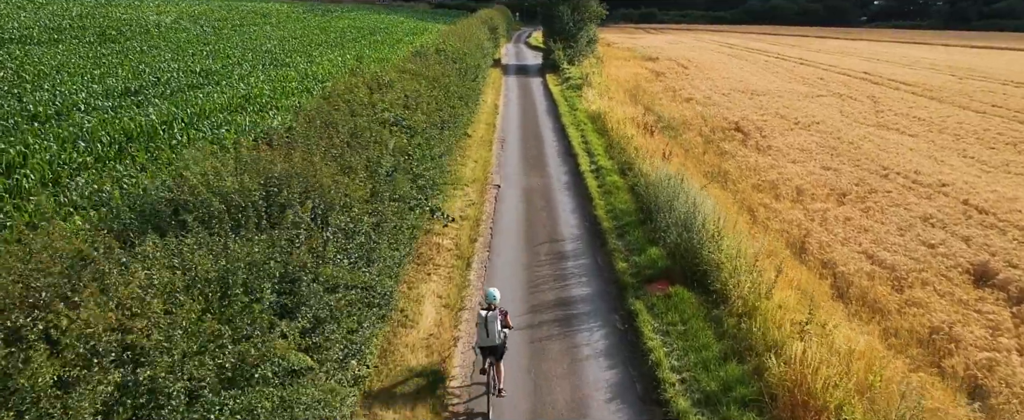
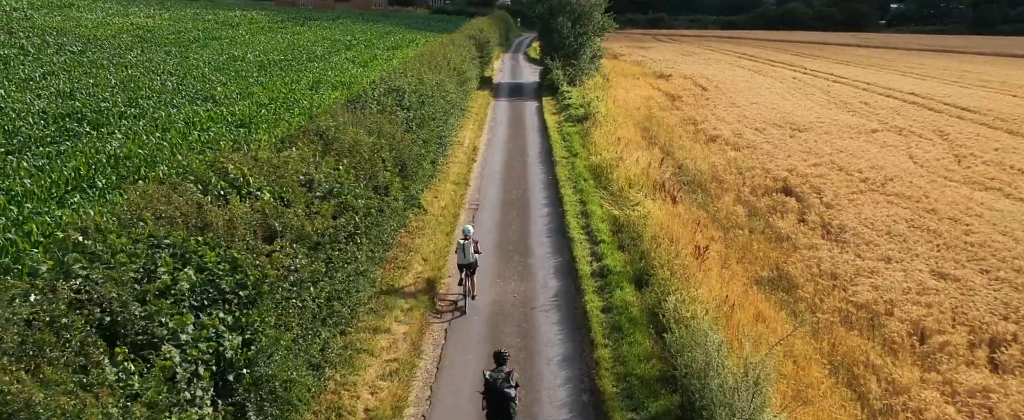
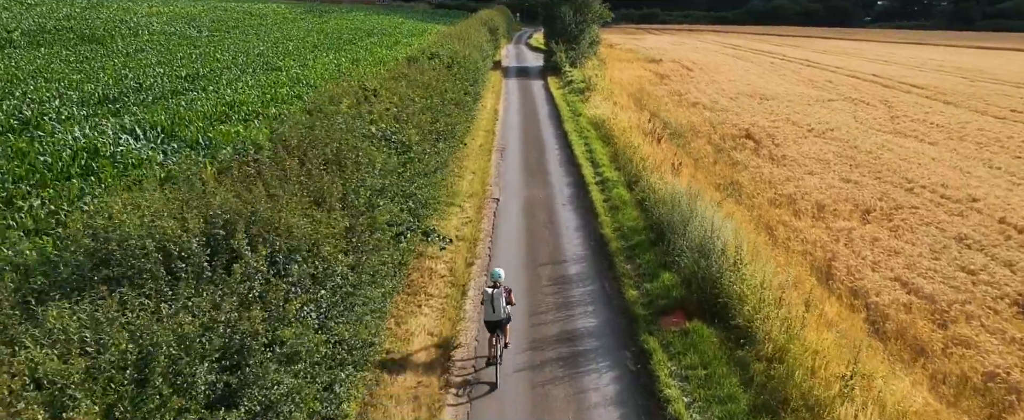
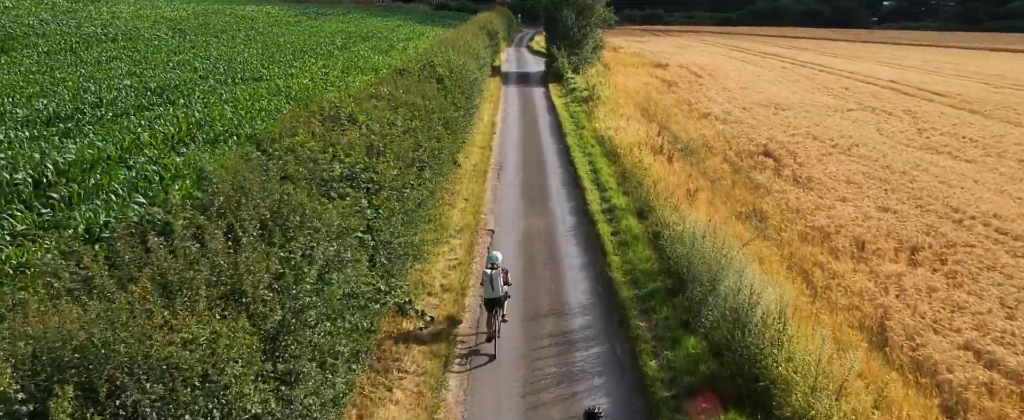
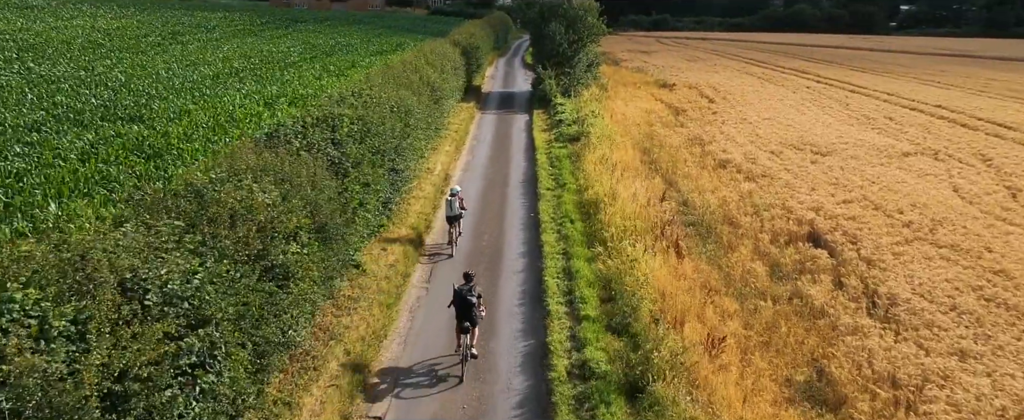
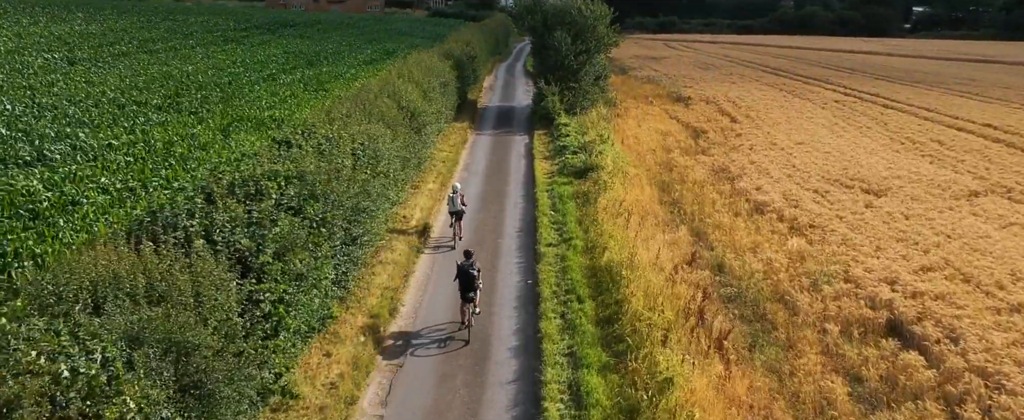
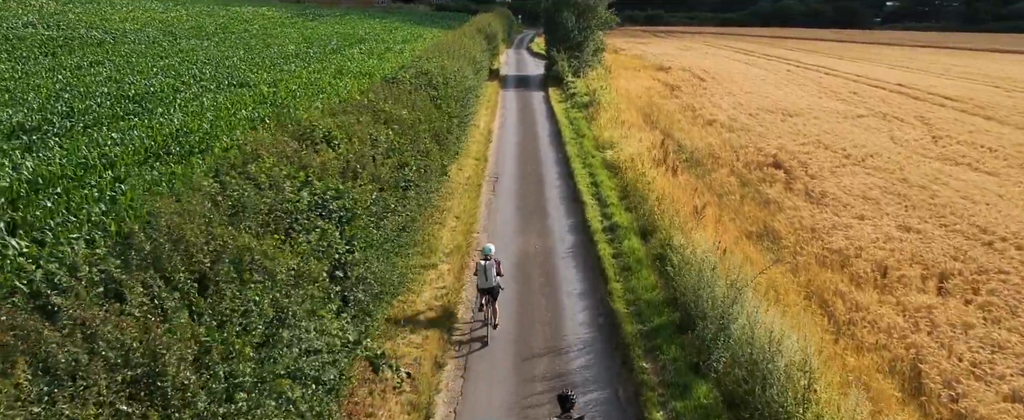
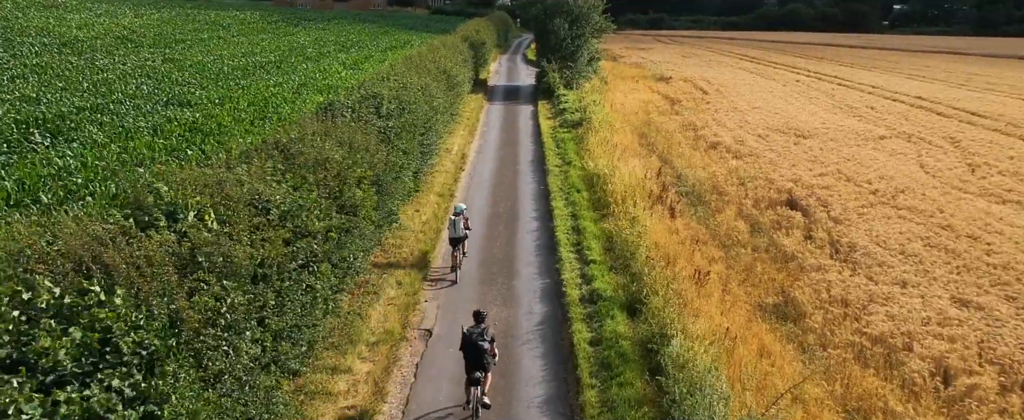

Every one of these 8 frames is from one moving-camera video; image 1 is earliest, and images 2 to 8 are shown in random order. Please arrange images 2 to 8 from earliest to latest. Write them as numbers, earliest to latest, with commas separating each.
3, 4, 7, 2, 8, 5, 6
